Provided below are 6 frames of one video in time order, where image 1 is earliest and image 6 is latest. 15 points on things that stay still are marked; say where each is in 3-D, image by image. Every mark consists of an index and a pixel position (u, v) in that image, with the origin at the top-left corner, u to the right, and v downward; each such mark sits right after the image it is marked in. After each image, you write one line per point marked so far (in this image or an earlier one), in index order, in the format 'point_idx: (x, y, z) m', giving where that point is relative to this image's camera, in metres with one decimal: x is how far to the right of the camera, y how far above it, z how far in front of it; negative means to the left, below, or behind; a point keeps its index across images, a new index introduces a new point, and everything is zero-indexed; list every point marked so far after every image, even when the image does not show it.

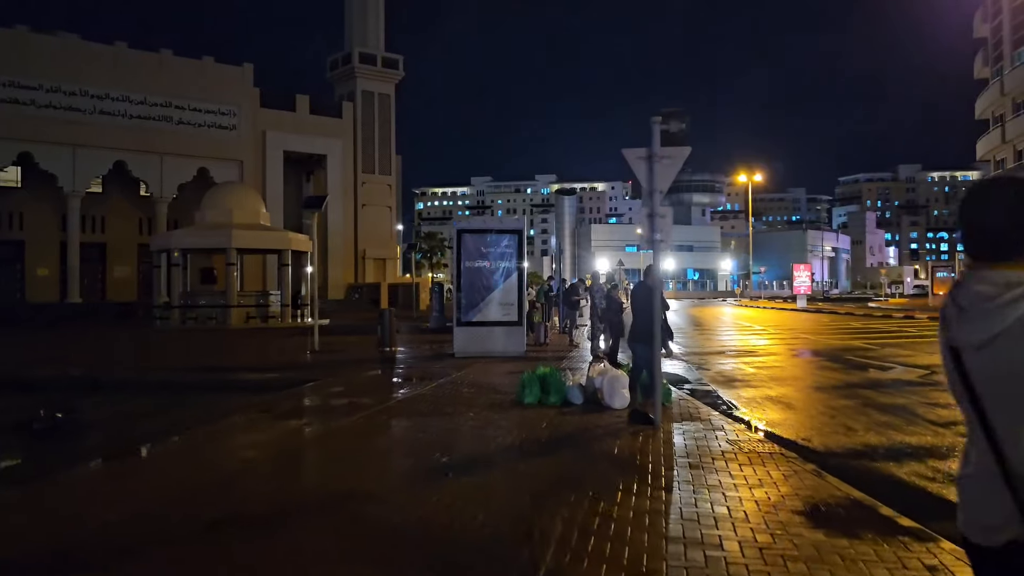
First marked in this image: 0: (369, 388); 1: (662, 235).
0: (-2.0, -1.4, +11.8) m
1: (+1.5, +0.5, +8.3) m
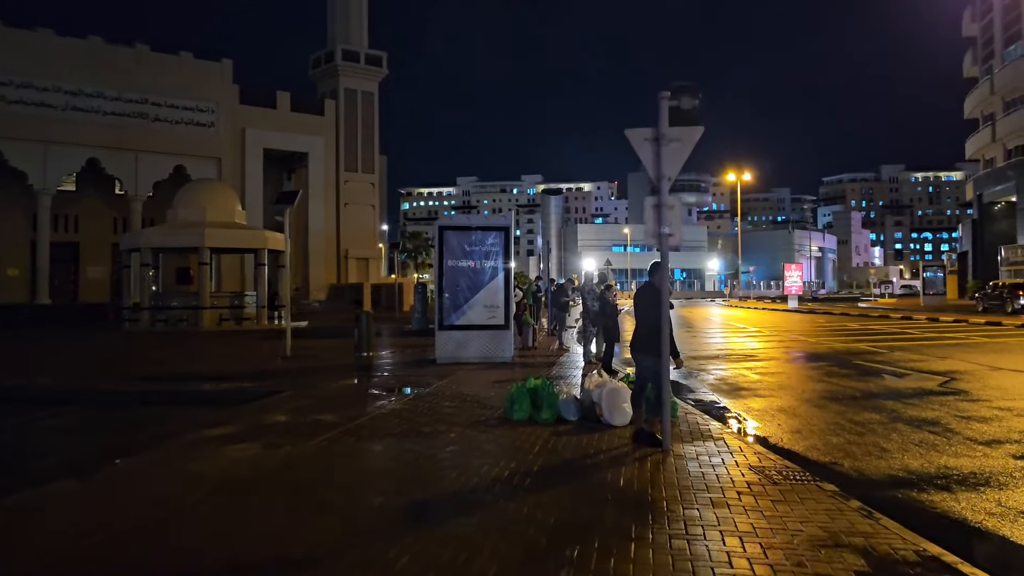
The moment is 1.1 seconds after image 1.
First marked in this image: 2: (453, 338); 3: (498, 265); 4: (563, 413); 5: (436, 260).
0: (-2.1, -1.5, +10.6) m
1: (+1.4, +0.5, +7.2) m
2: (-1.1, -0.9, +15.5) m
3: (-0.3, +0.4, +15.1) m
4: (+0.5, -1.3, +8.7) m
5: (-1.4, +0.5, +15.1) m
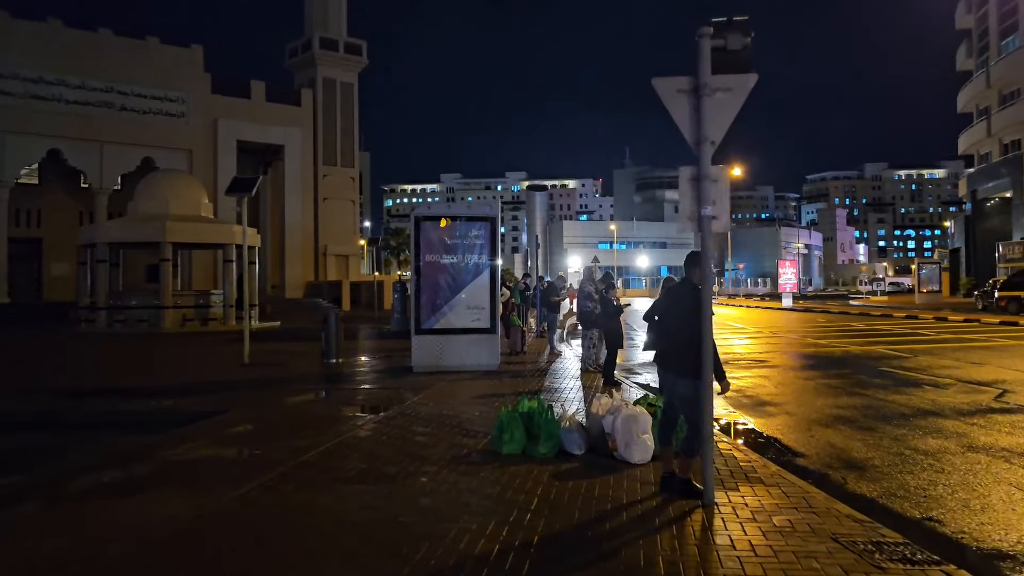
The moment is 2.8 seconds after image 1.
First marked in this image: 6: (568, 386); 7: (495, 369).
0: (-2.3, -1.4, +8.8) m
1: (+1.3, +0.5, +5.4) m
2: (-1.3, -0.9, +13.6) m
3: (-0.5, +0.4, +13.3) m
4: (+0.4, -1.3, +6.9) m
5: (-1.6, +0.5, +13.2) m
6: (+0.8, -1.4, +12.0) m
7: (-0.3, -1.3, +13.8) m
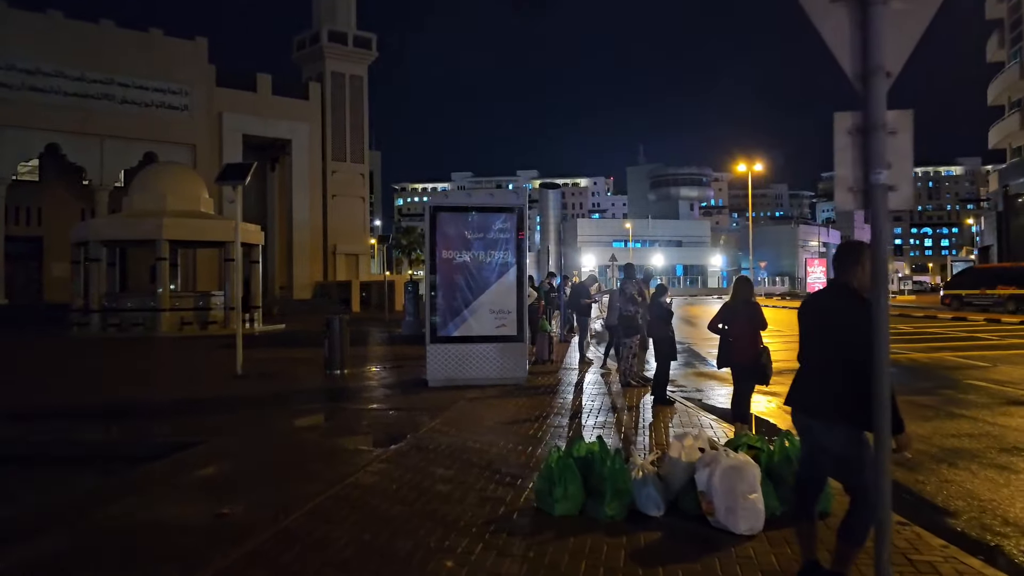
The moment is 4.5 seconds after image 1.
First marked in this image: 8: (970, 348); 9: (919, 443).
0: (-1.9, -1.5, +7.0) m
1: (+1.6, +0.5, +3.6) m
2: (-0.9, -0.9, +11.9) m
3: (-0.1, +0.4, +11.5) m
4: (+0.8, -1.3, +5.1) m
5: (-1.2, +0.5, +11.5) m
6: (+1.2, -1.4, +10.2) m
7: (+0.1, -1.4, +12.1) m
8: (+10.2, -1.3, +18.3) m
9: (+3.9, -1.5, +8.1) m
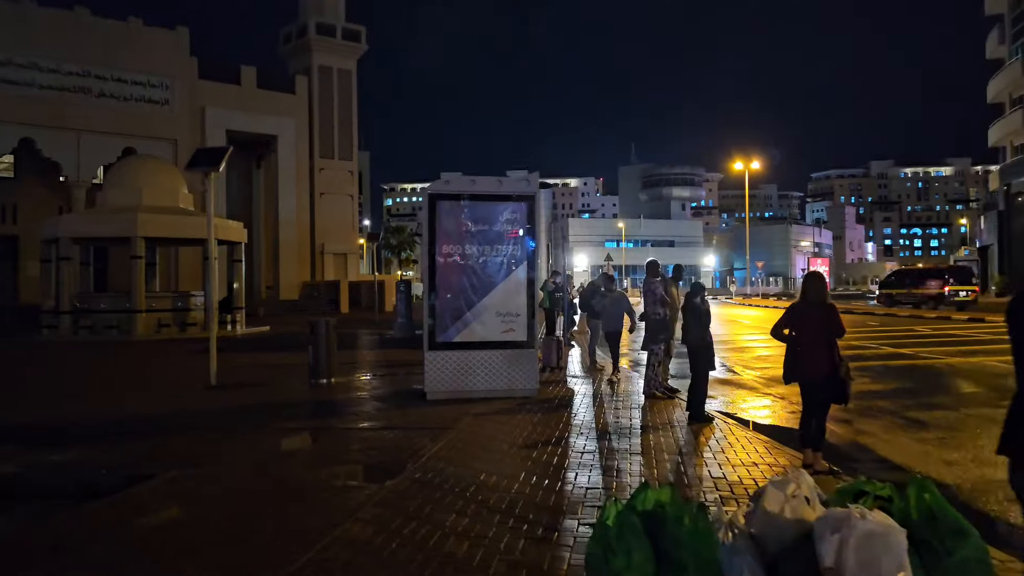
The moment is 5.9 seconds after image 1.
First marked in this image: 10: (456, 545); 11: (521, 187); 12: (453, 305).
0: (-1.7, -1.5, +5.6) m
1: (+1.8, +0.5, +2.2) m
2: (-0.8, -0.9, +10.5) m
3: (+0.1, +0.4, +10.1) m
4: (+1.0, -1.3, +3.7) m
5: (-1.0, +0.5, +10.1) m
6: (+1.3, -1.4, +8.9) m
7: (+0.3, -1.3, +10.7) m
8: (+10.2, -1.3, +17.0) m
9: (+4.1, -1.5, +6.8) m
10: (-0.3, -1.4, +4.5) m
11: (+0.1, +1.2, +10.1) m
12: (-0.7, -0.2, +10.1) m
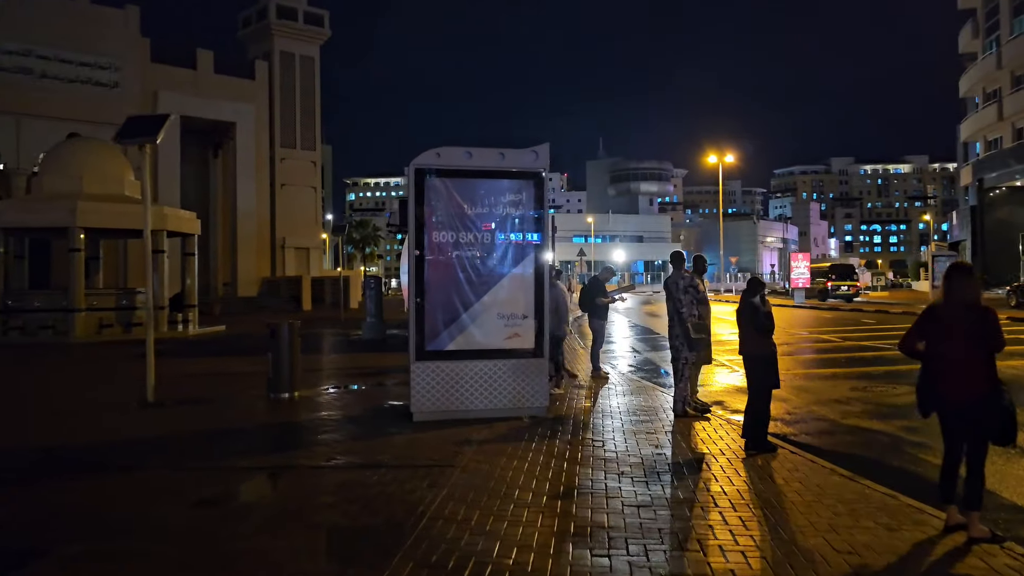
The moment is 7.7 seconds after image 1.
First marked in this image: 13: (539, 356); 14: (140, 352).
0: (-1.5, -1.4, +3.7) m
1: (+2.2, +0.5, +0.5) m
2: (-0.7, -0.9, +8.6) m
3: (+0.1, +0.5, +8.3) m
4: (+1.3, -1.3, +2.0) m
5: (-1.0, +0.5, +8.2) m
6: (+1.4, -1.4, +7.1) m
7: (+0.3, -1.3, +8.9) m
8: (+10.0, -1.2, +15.7) m
9: (+4.3, -1.5, +5.1) m
10: (0.0, -1.4, +2.7) m
11: (+0.2, +1.2, +8.3) m
12: (-0.7, -0.2, +8.3) m
13: (+0.3, -0.7, +8.7) m
14: (-8.1, -1.4, +18.3) m
